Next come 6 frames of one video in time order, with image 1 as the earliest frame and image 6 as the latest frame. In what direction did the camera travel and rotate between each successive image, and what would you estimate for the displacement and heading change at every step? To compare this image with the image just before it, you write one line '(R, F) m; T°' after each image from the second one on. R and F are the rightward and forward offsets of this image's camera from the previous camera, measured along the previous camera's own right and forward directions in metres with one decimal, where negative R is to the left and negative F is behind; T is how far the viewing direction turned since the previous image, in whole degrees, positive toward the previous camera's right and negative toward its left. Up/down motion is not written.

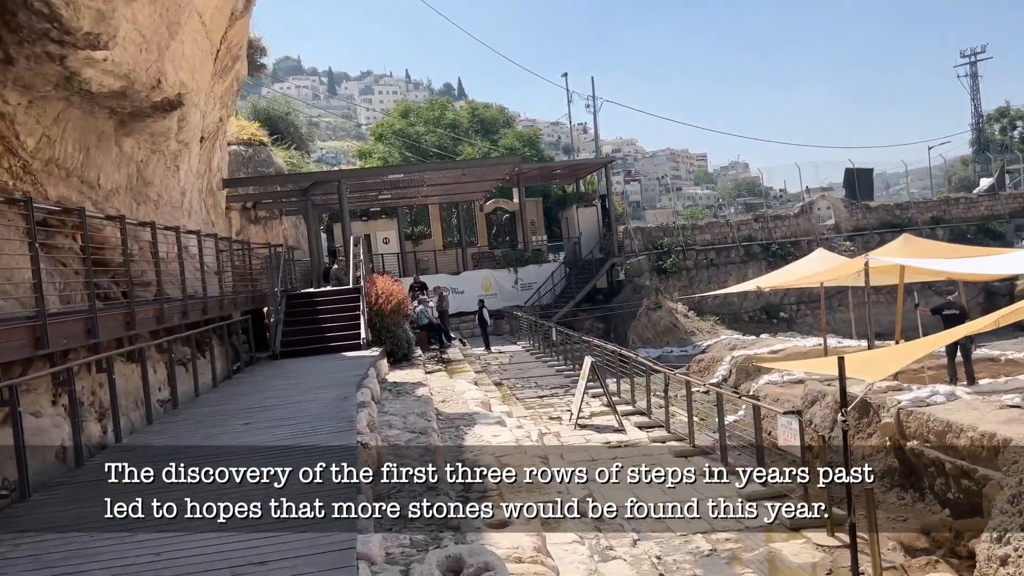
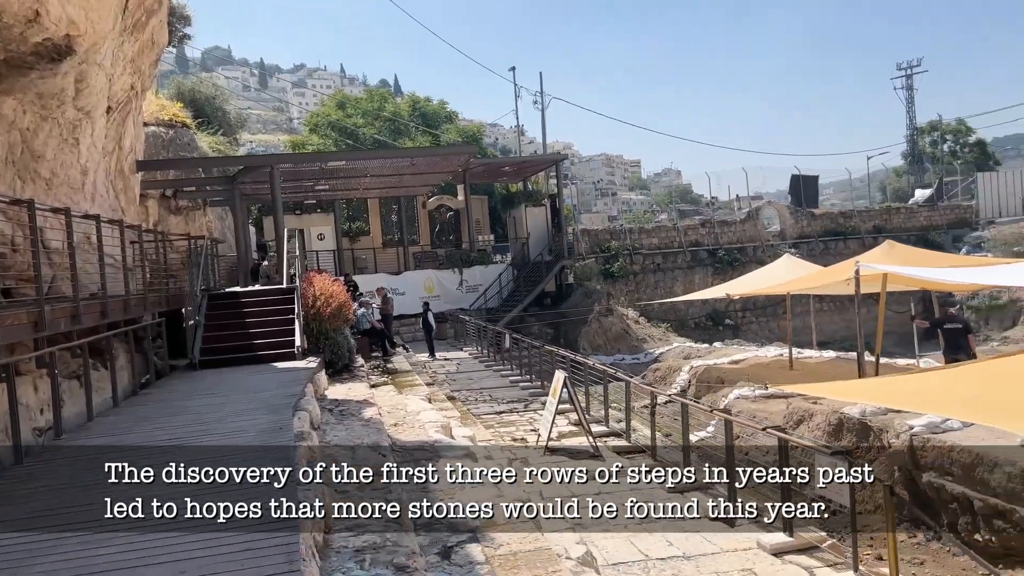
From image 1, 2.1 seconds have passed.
(-0.3, +1.3) m; +5°
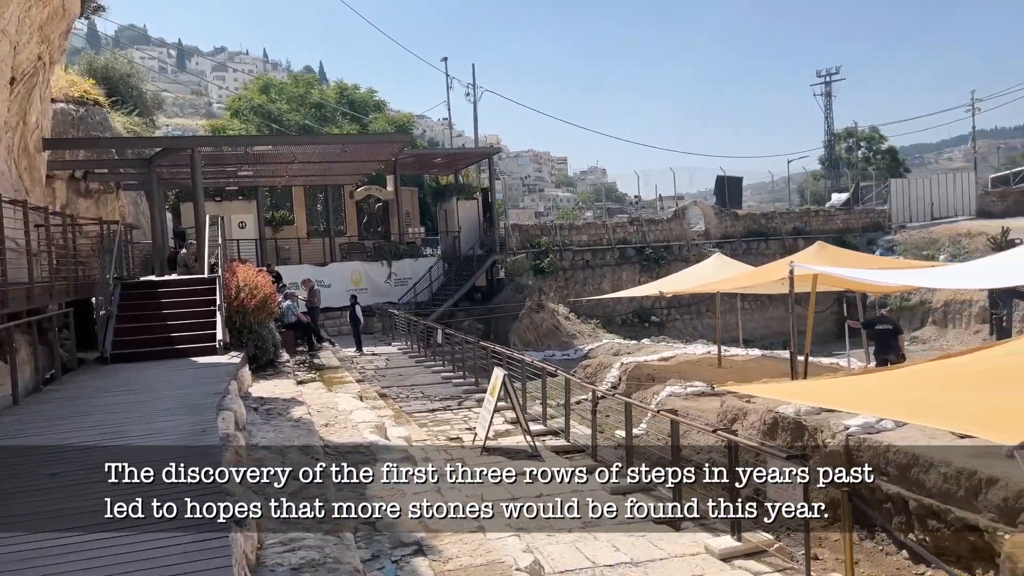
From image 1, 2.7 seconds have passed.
(-0.1, +0.3) m; +5°
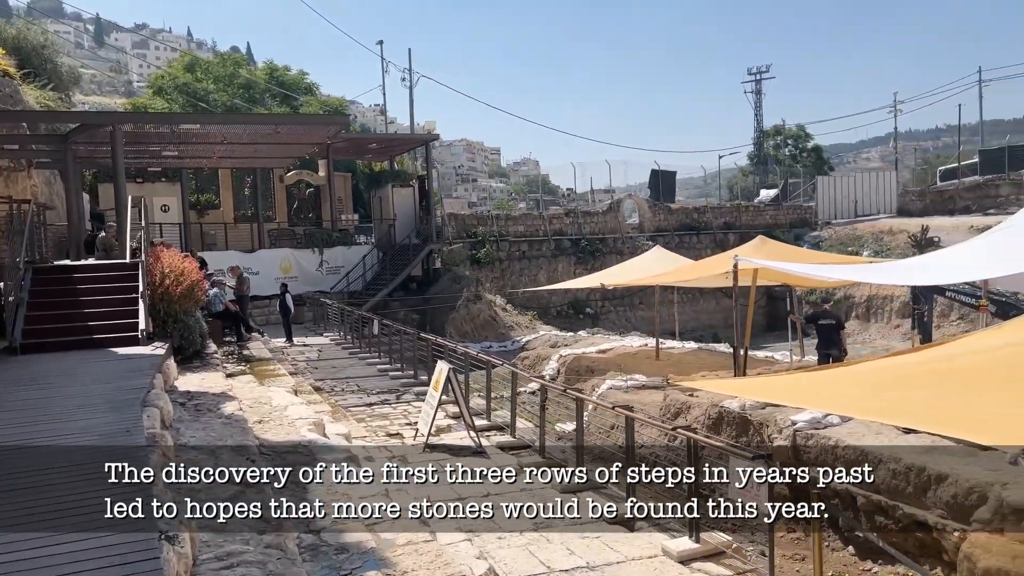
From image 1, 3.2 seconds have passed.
(-0.2, +0.3) m; +5°
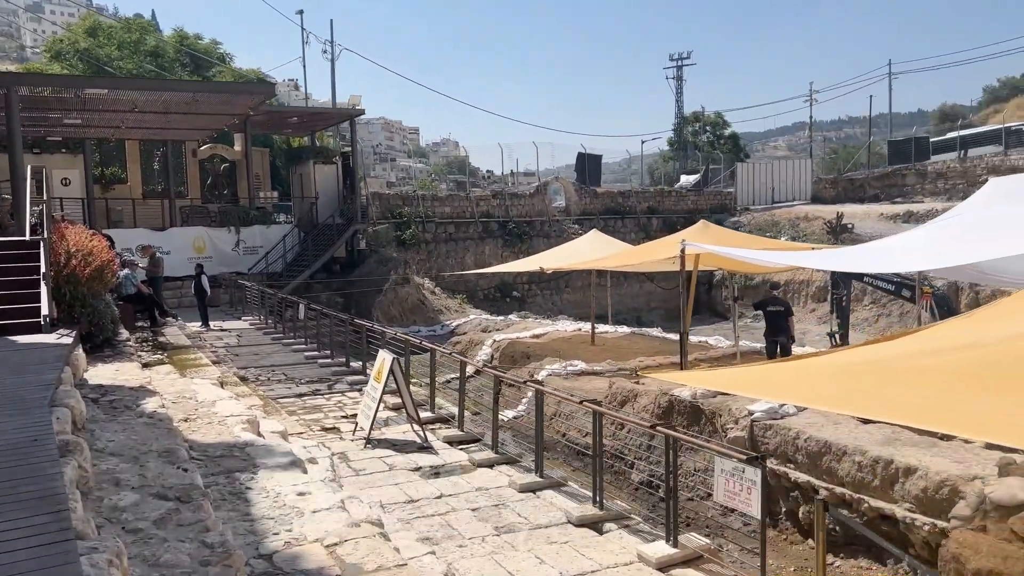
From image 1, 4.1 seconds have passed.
(-0.3, +0.5) m; +6°
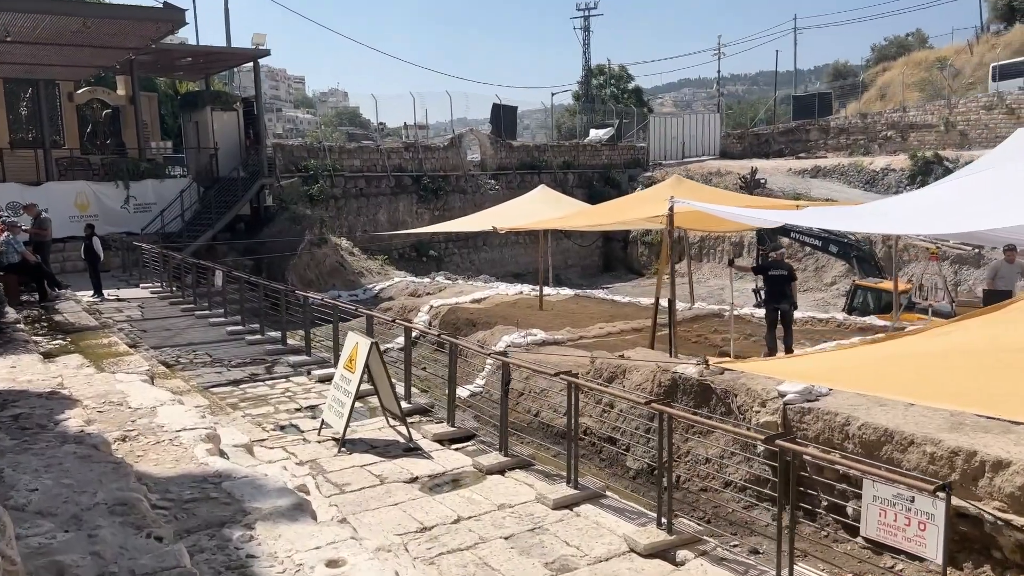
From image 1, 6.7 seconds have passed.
(-0.9, +1.3) m; +8°
